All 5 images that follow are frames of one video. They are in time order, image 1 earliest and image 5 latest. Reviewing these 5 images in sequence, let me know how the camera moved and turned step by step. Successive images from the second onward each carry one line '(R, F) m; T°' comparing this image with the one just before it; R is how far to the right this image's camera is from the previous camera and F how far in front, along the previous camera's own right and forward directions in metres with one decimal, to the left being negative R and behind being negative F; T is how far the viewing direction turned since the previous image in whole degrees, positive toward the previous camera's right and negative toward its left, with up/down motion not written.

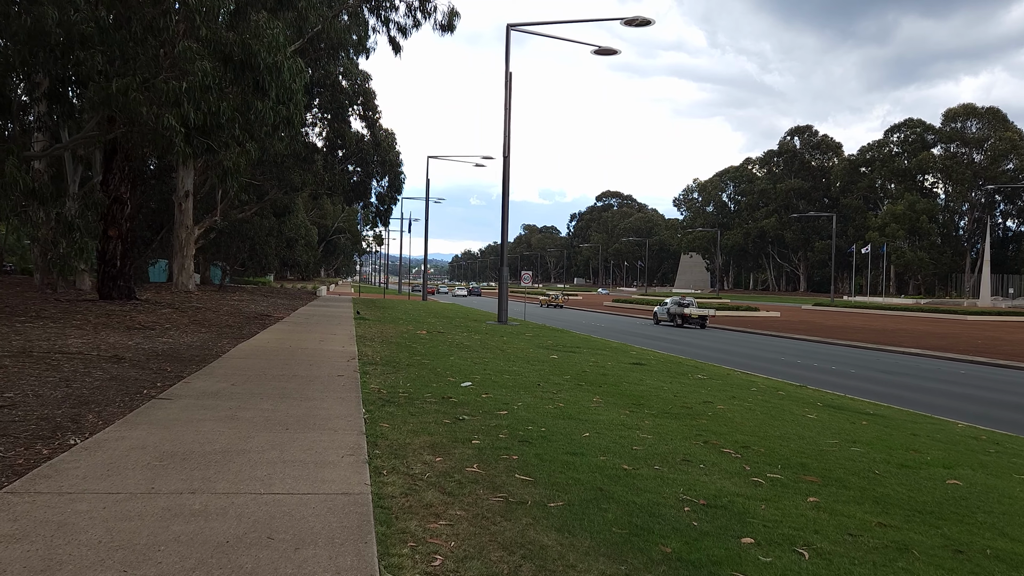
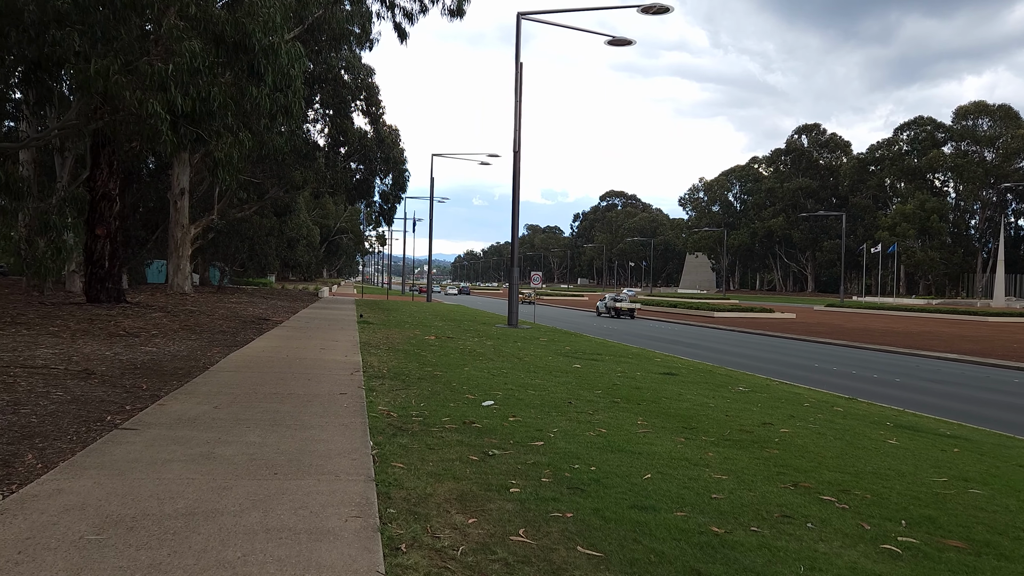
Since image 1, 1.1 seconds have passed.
(-0.2, +1.2) m; 0°
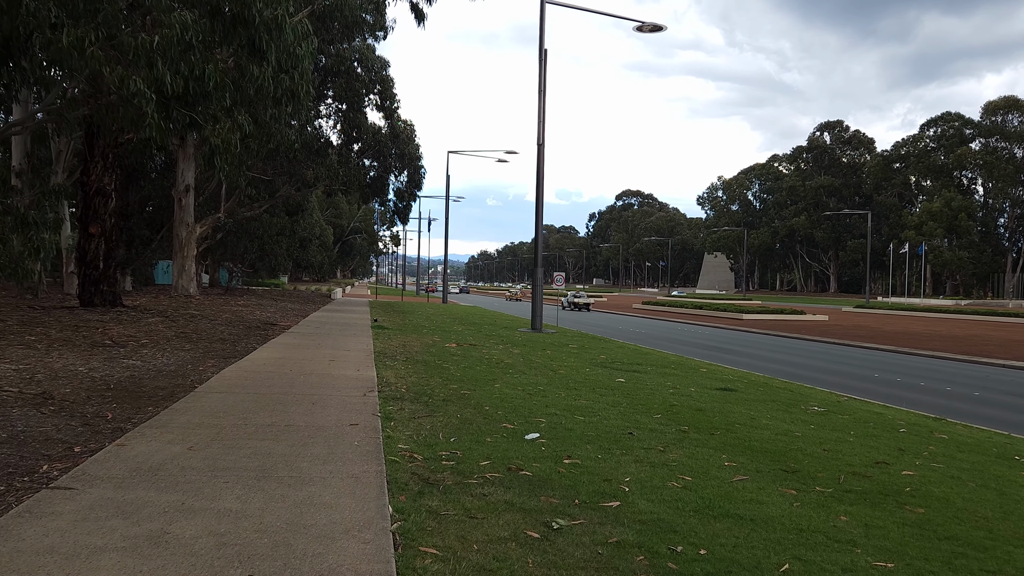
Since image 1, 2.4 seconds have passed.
(-0.3, +1.4) m; -1°
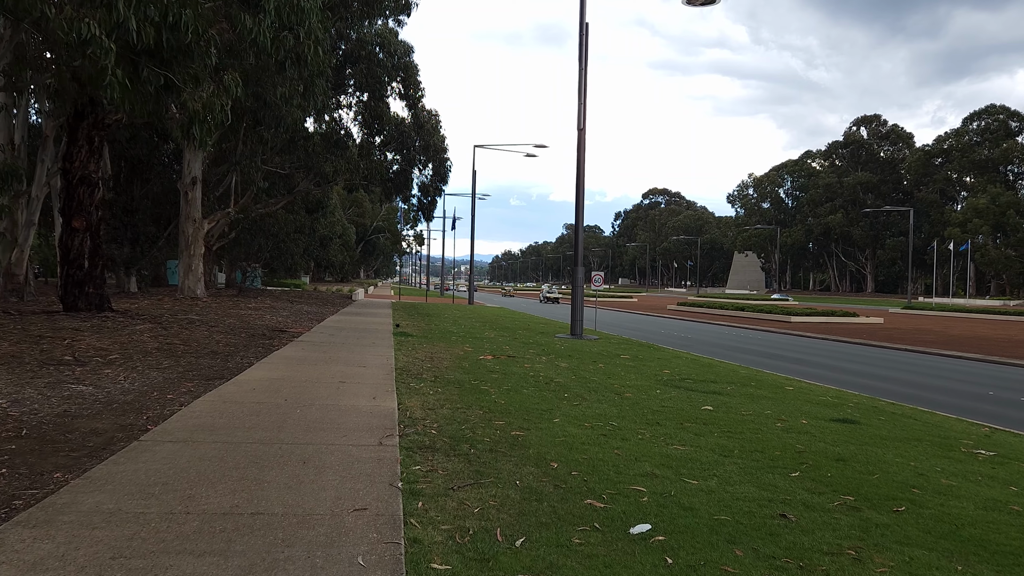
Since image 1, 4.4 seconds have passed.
(-0.3, +2.2) m; -2°
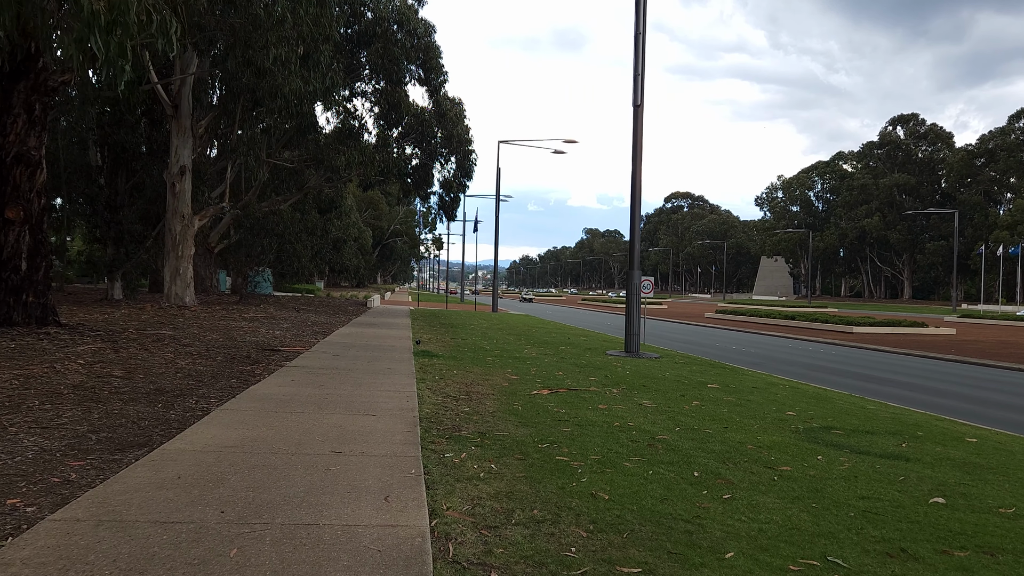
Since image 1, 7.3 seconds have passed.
(-0.5, +3.2) m; -1°
